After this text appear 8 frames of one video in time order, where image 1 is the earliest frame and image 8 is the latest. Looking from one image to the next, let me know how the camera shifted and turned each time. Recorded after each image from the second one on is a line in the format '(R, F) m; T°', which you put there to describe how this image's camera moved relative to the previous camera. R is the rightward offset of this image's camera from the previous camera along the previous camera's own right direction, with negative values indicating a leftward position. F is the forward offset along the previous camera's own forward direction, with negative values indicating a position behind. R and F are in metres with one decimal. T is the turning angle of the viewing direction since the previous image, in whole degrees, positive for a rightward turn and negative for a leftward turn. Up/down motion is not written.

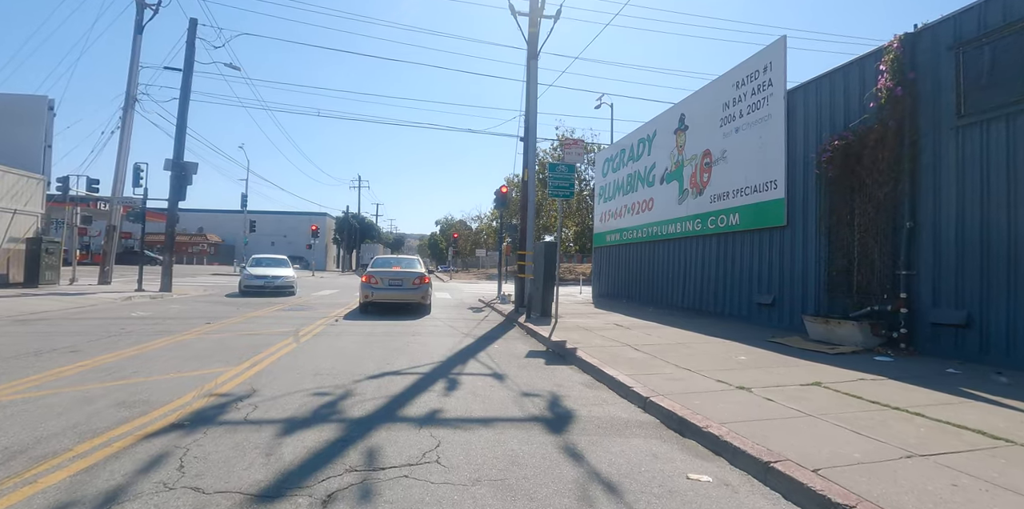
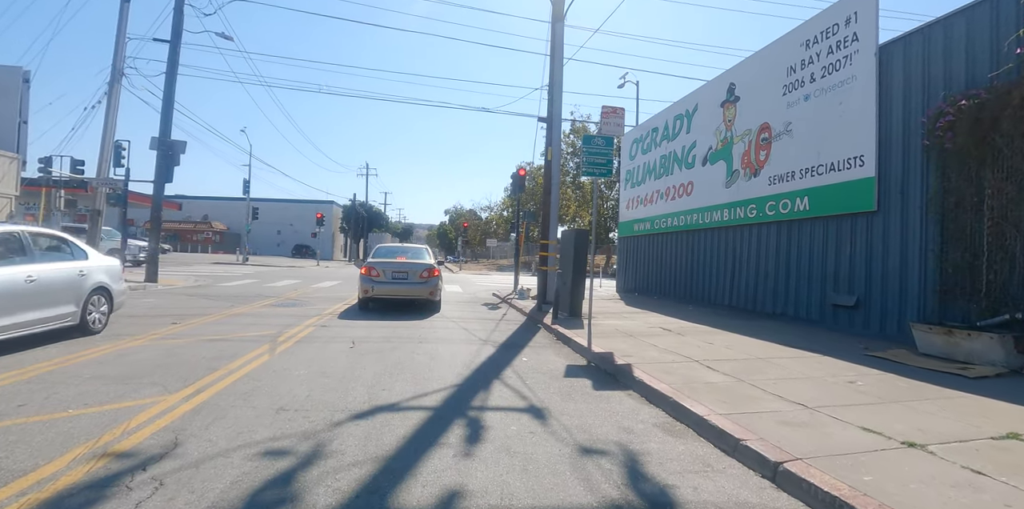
(-0.4, +2.0) m; -1°
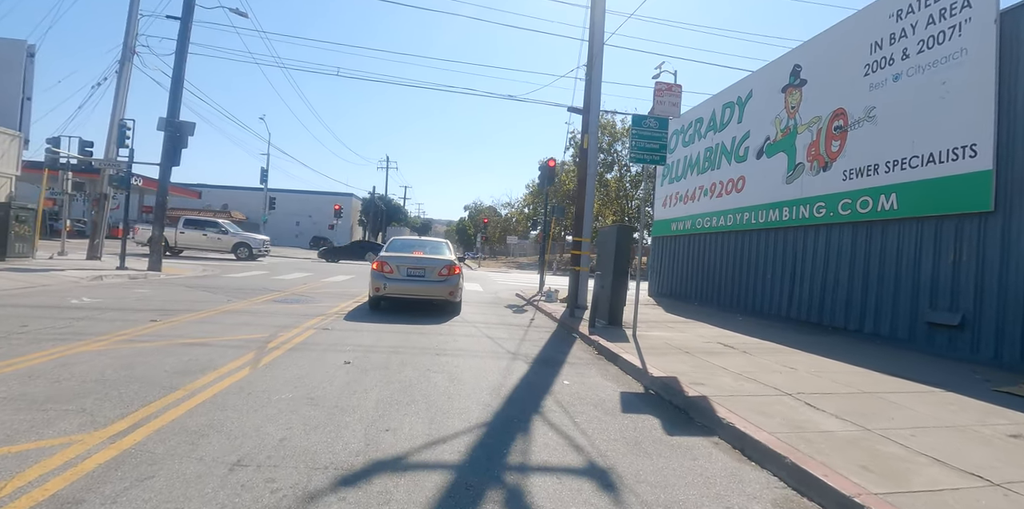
(-0.3, +1.4) m; -2°
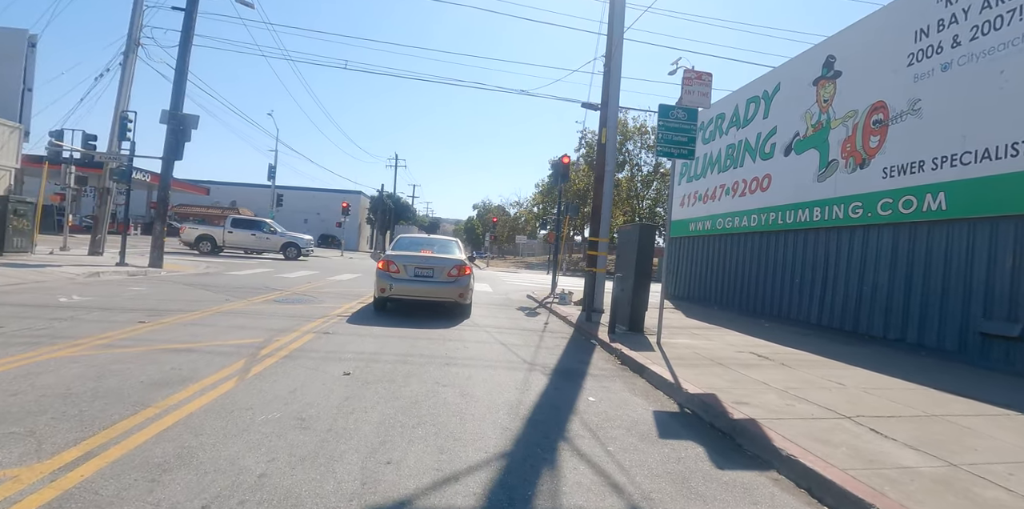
(-0.1, +0.6) m; -1°
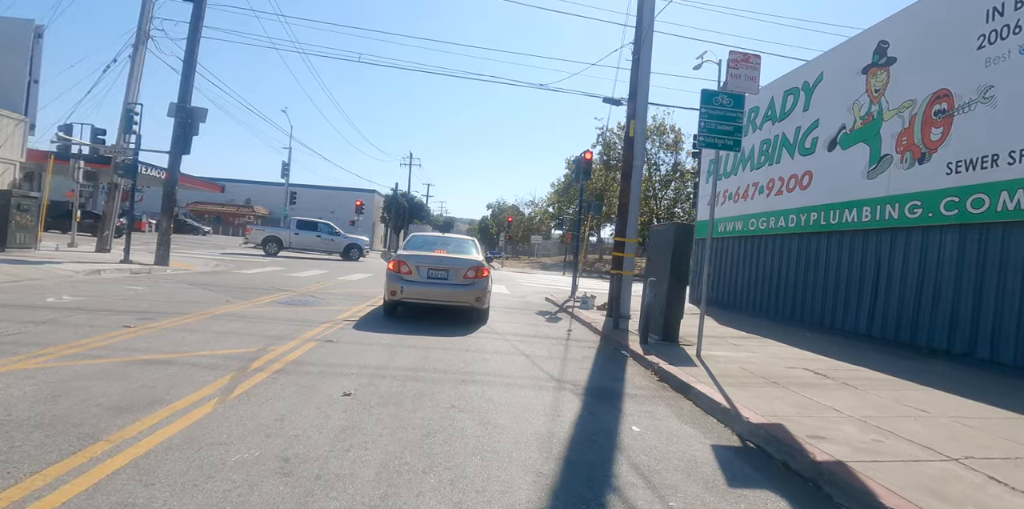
(-0.2, +0.8) m; -2°
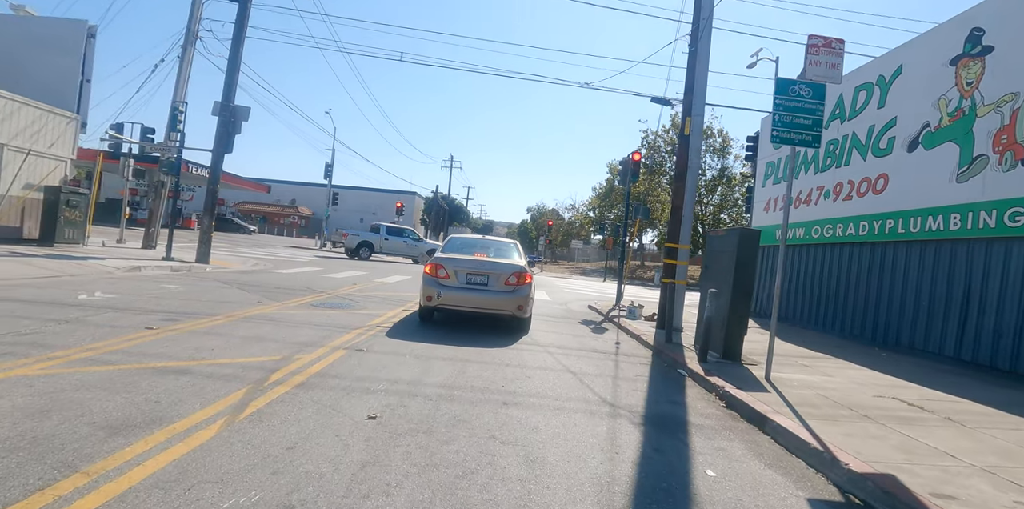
(-0.2, +0.7) m; -4°
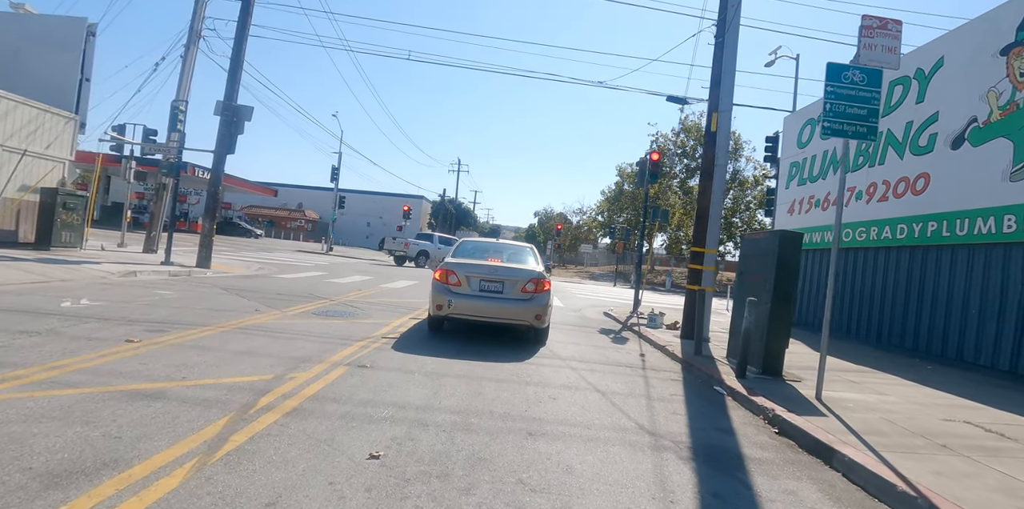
(-0.2, +0.7) m; -1°
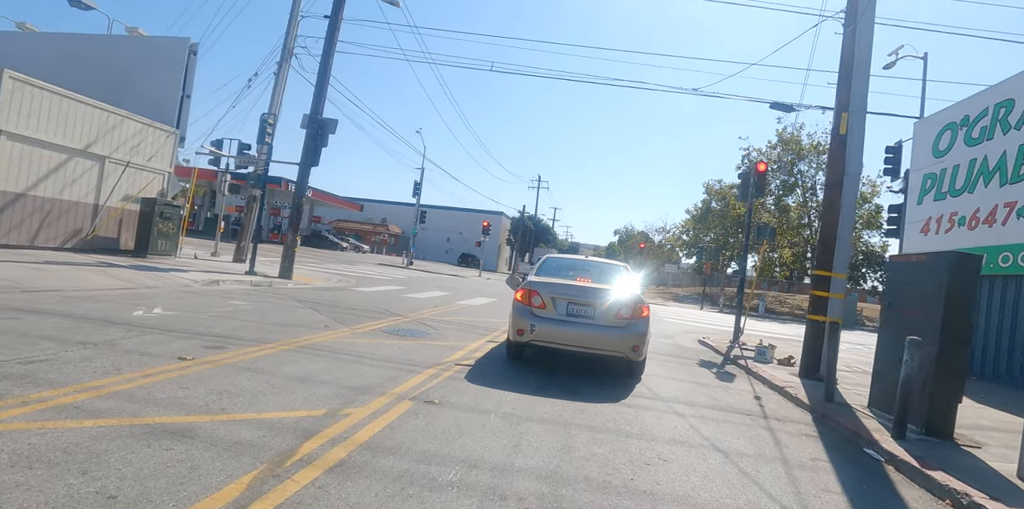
(-0.3, +1.0) m; -9°
